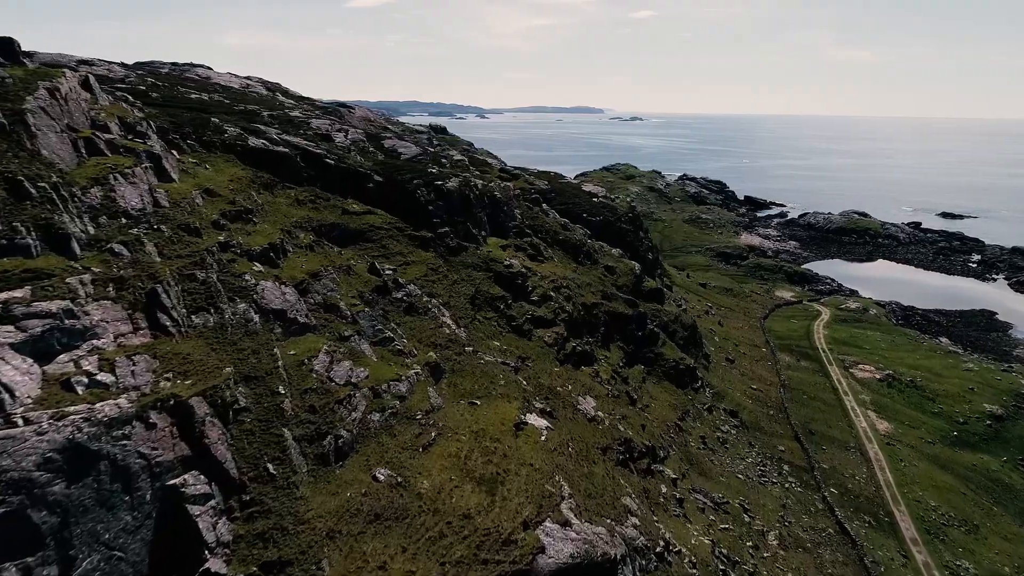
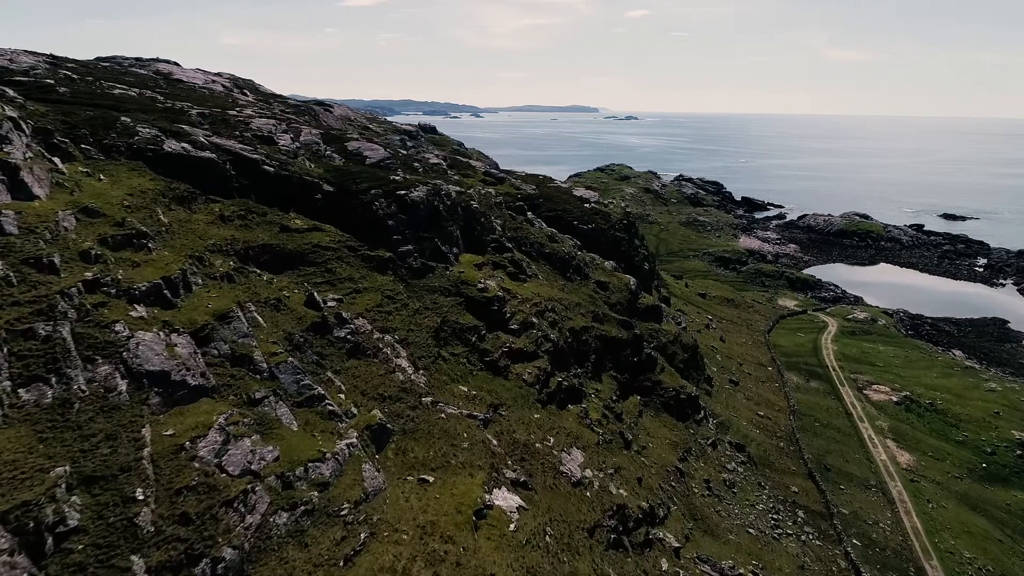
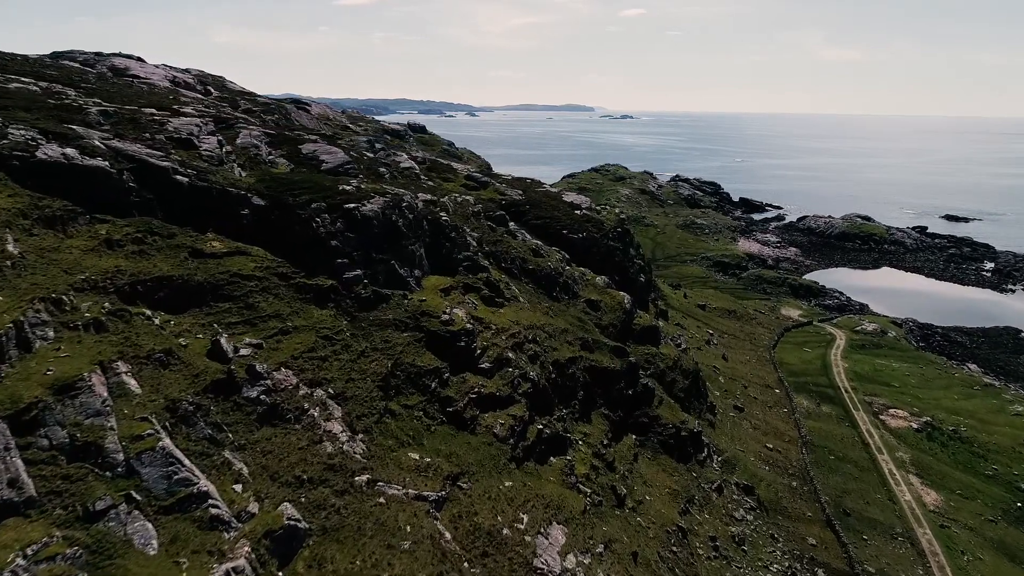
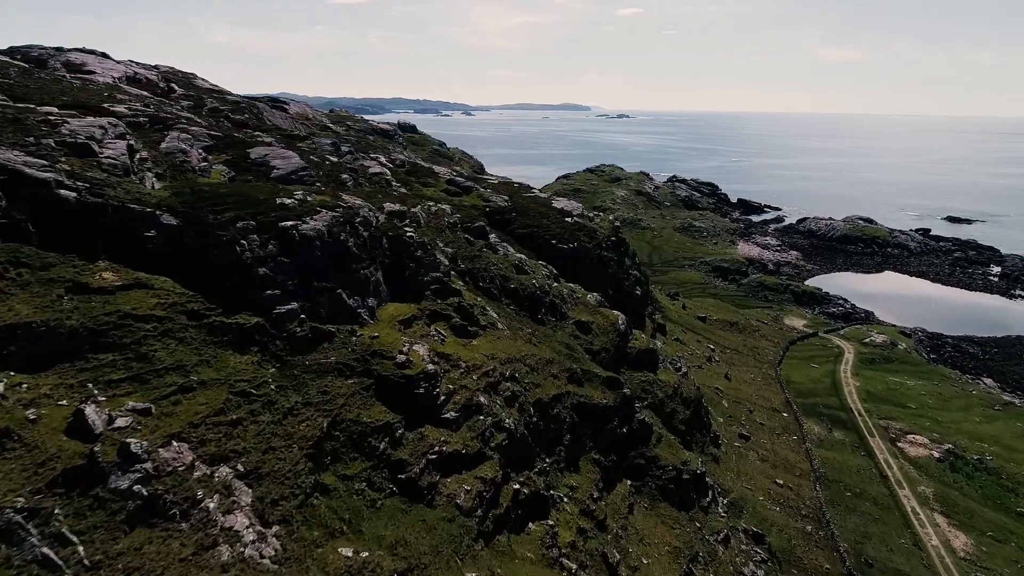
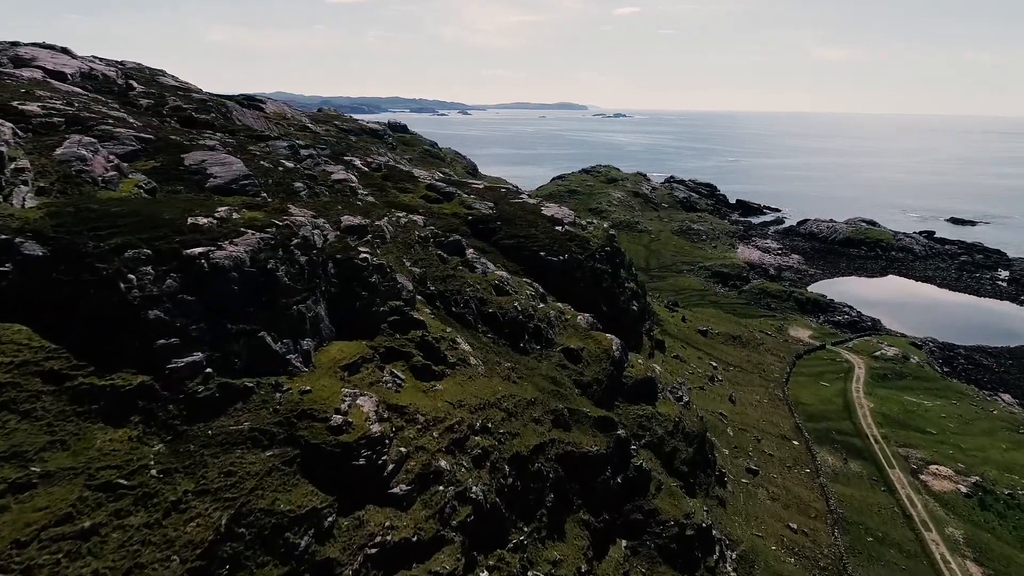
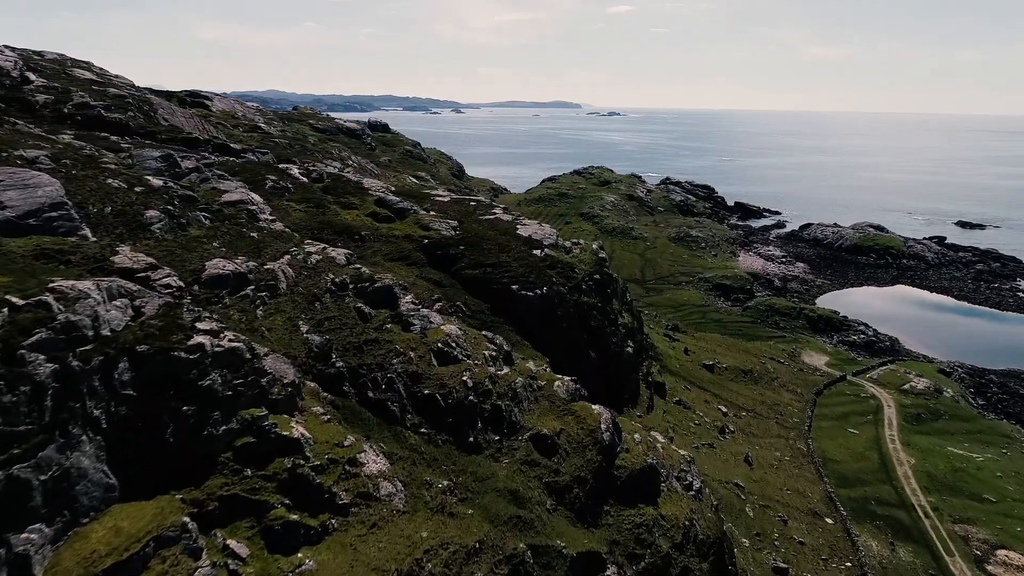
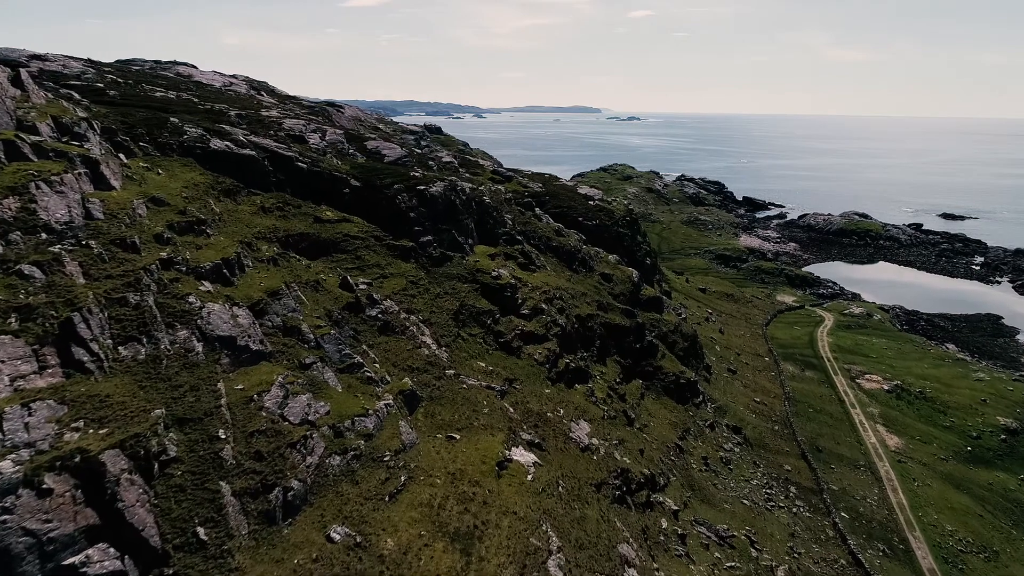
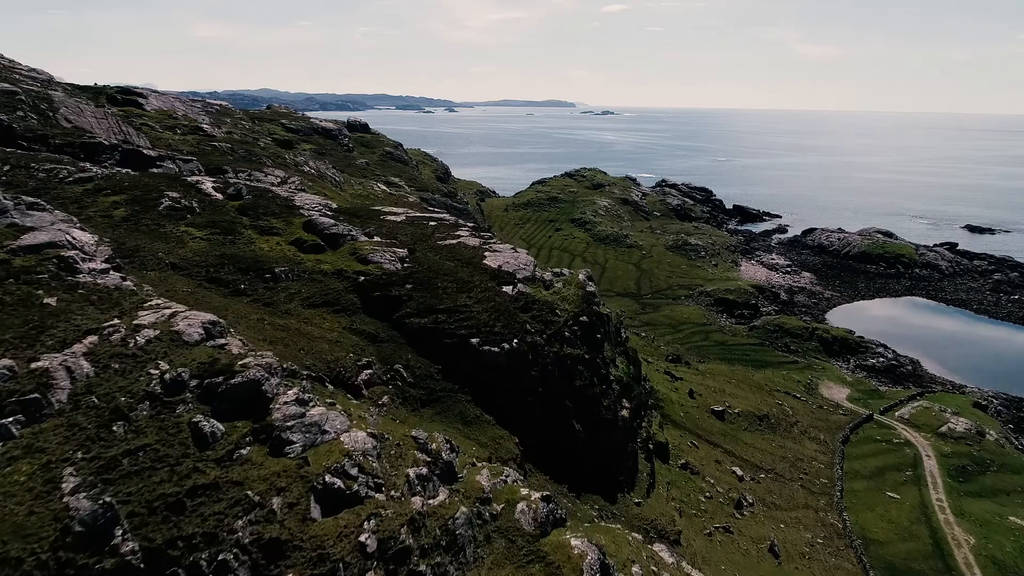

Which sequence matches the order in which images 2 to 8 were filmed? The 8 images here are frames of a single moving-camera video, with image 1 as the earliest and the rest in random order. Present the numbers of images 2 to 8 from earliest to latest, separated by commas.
7, 2, 3, 4, 5, 6, 8
